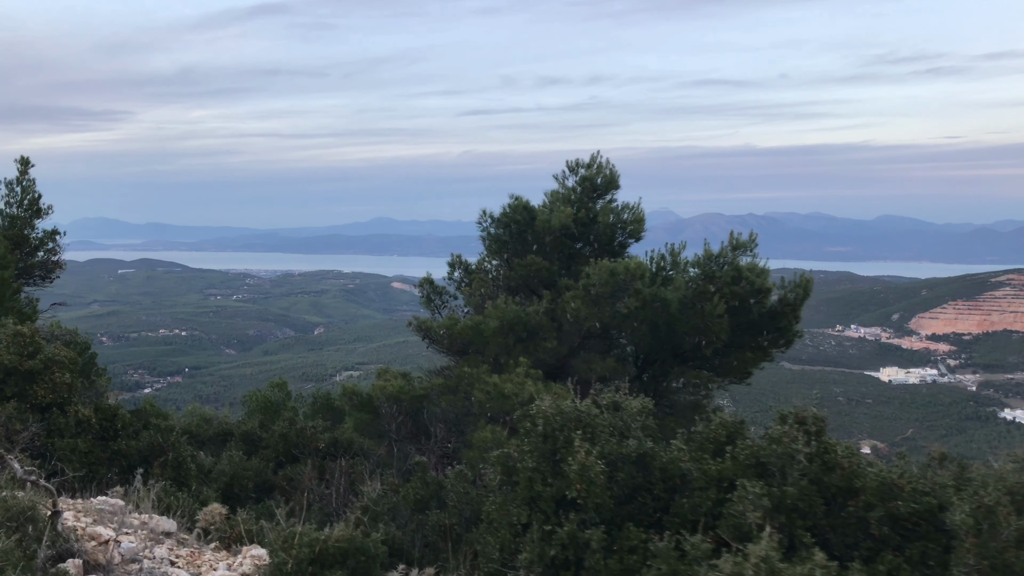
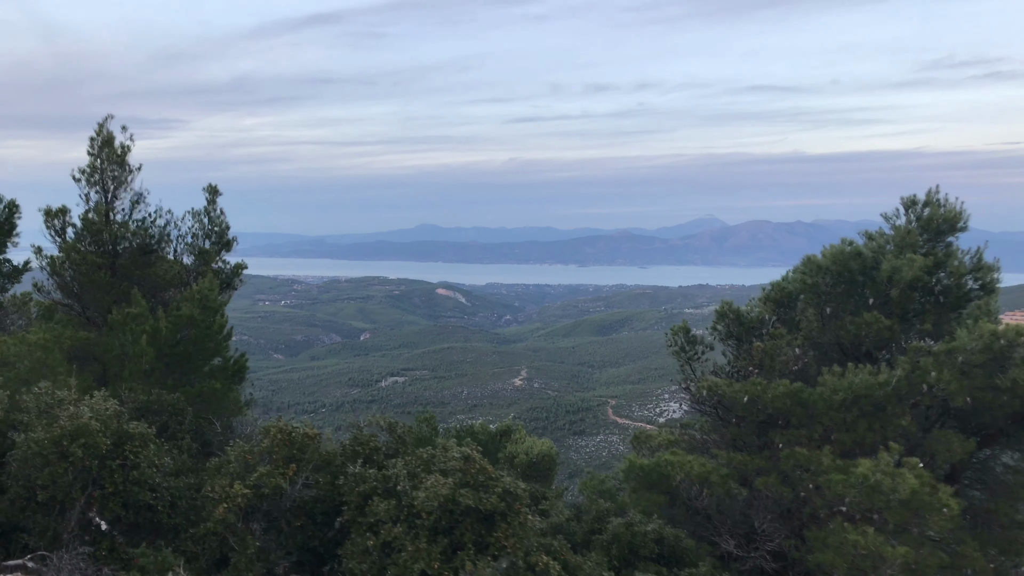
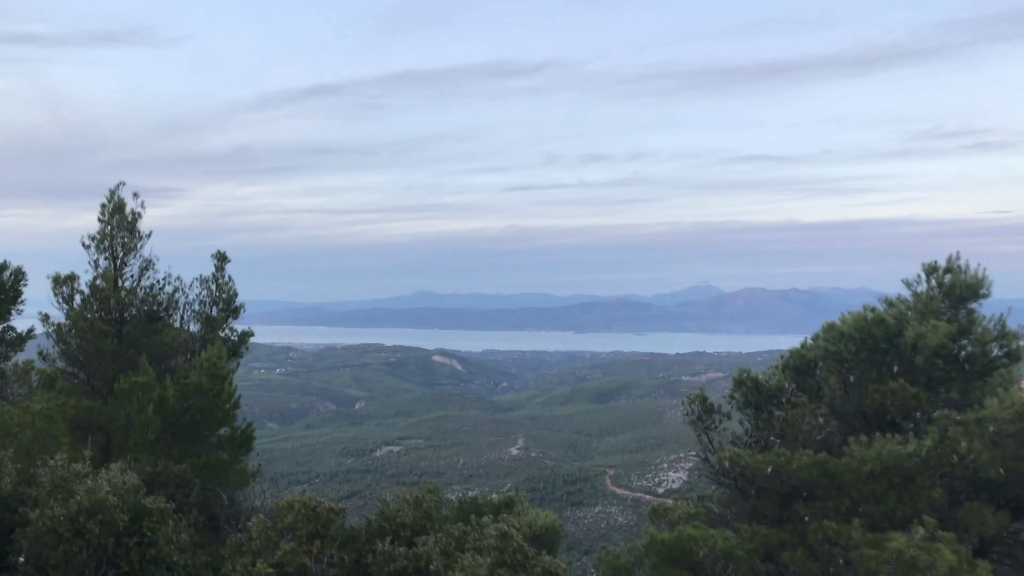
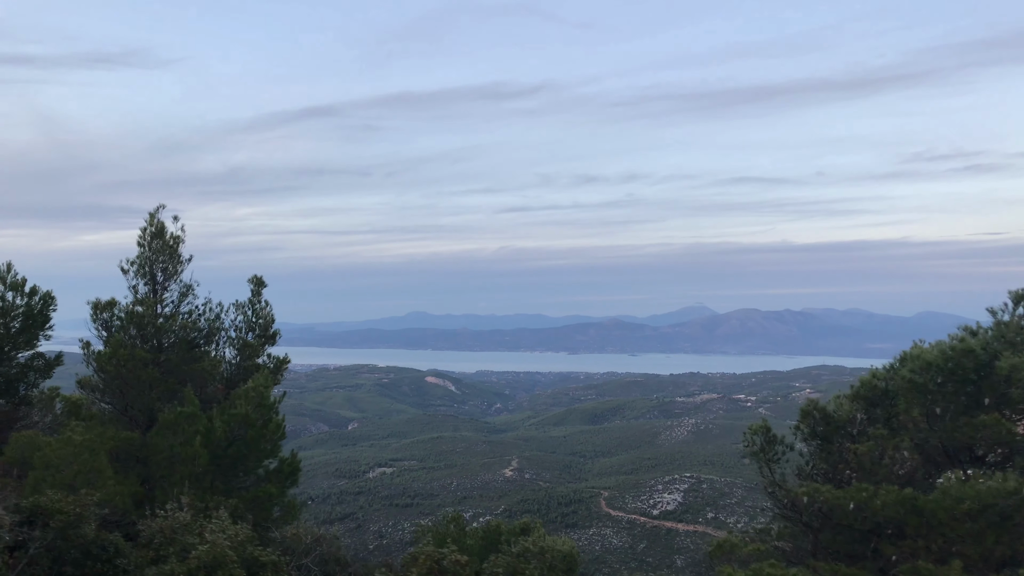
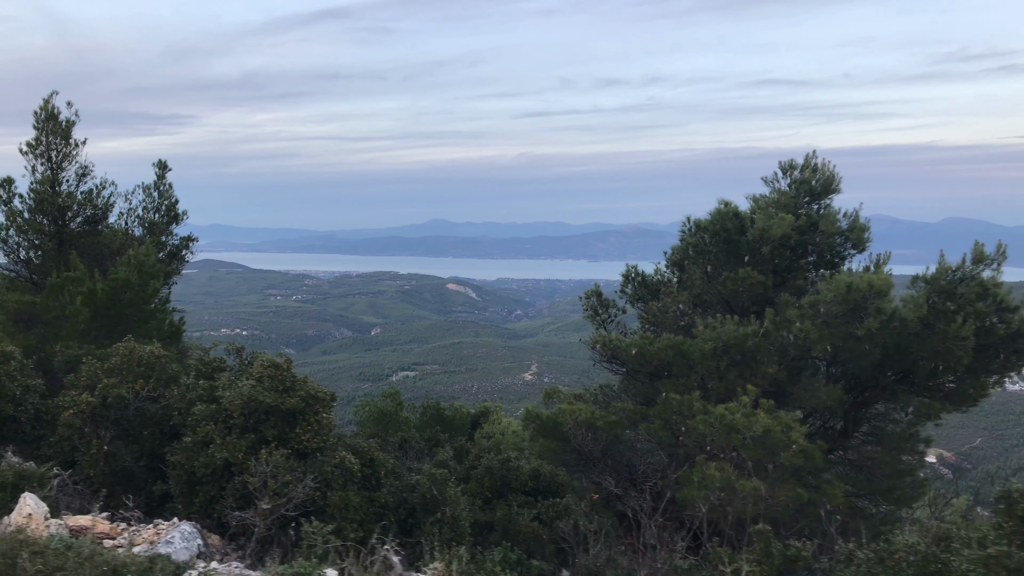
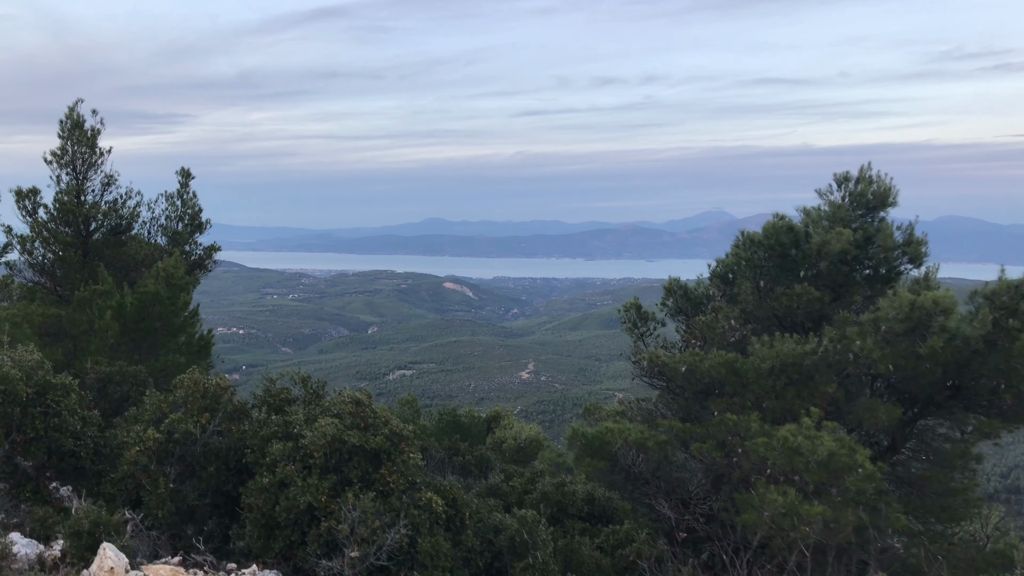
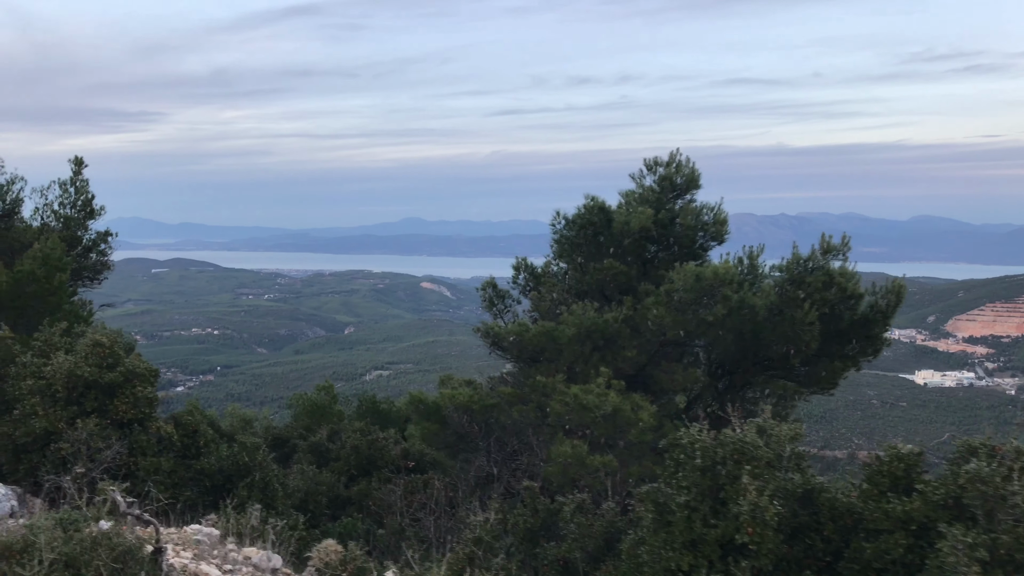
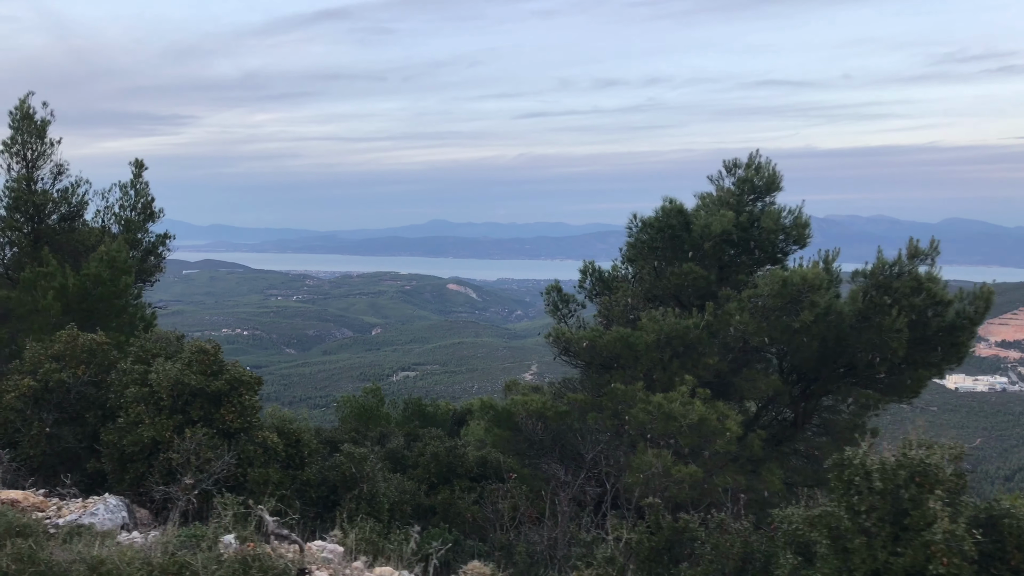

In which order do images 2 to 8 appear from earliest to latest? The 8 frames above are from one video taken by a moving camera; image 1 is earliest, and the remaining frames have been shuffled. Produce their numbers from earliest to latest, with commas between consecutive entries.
7, 8, 5, 6, 2, 3, 4
